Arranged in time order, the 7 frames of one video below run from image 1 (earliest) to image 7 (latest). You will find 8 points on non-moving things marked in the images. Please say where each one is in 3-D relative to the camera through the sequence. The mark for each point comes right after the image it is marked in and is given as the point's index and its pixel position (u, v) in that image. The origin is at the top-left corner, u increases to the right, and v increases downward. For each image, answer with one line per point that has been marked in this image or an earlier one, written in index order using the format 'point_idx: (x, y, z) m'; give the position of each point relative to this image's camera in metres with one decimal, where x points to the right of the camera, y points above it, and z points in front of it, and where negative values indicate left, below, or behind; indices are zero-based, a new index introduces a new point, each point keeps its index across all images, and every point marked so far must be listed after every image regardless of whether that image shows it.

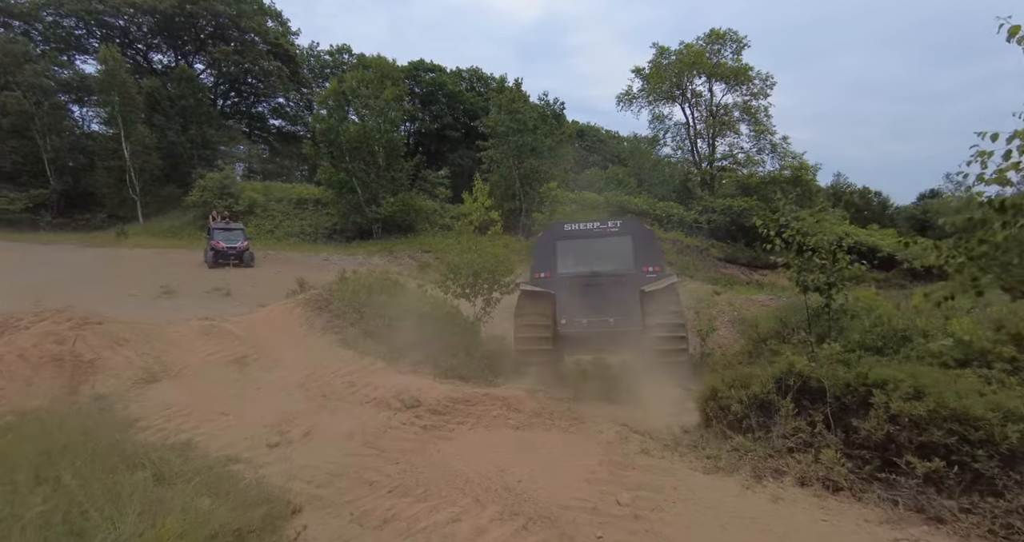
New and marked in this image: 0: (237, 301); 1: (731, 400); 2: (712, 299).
0: (-8.2, -0.9, +16.2) m
1: (+2.0, -1.2, +5.1) m
2: (+7.1, -1.1, +19.5) m
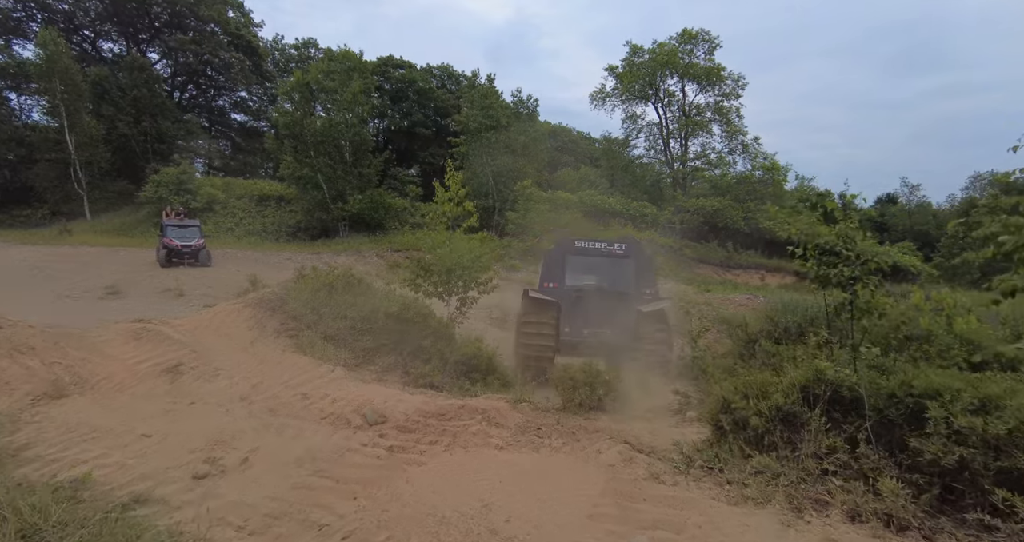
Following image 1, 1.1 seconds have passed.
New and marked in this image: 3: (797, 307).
0: (-8.9, -0.8, +14.9) m
1: (+1.9, -1.1, +4.3) m
2: (+6.2, -1.1, +19.1) m
3: (+5.6, -0.7, +10.5) m
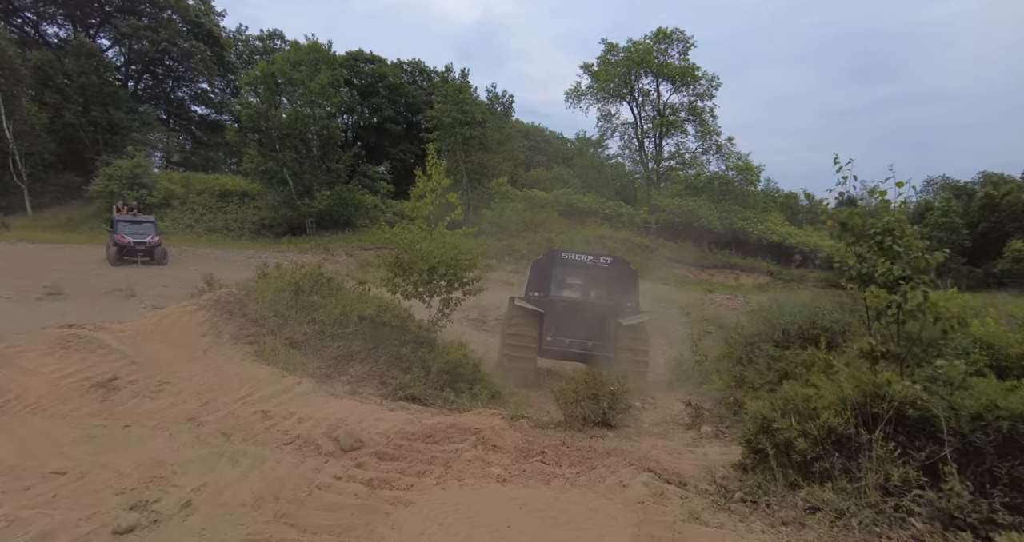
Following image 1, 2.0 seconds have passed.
0: (-9.4, -0.8, +13.7) m
1: (+1.9, -1.1, +3.7) m
2: (+5.4, -1.1, +18.6) m
3: (+5.3, -0.7, +10.1) m
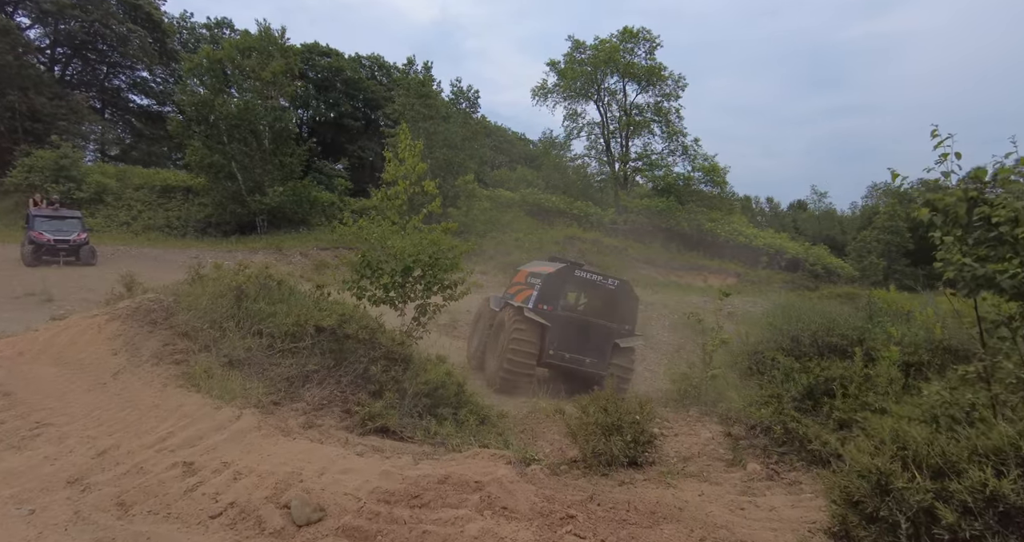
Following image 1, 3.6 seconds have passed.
0: (-10.0, -0.8, +11.8) m
1: (+2.1, -1.1, +2.7) m
2: (+4.5, -1.1, +17.8) m
3: (+5.0, -0.8, +9.3) m
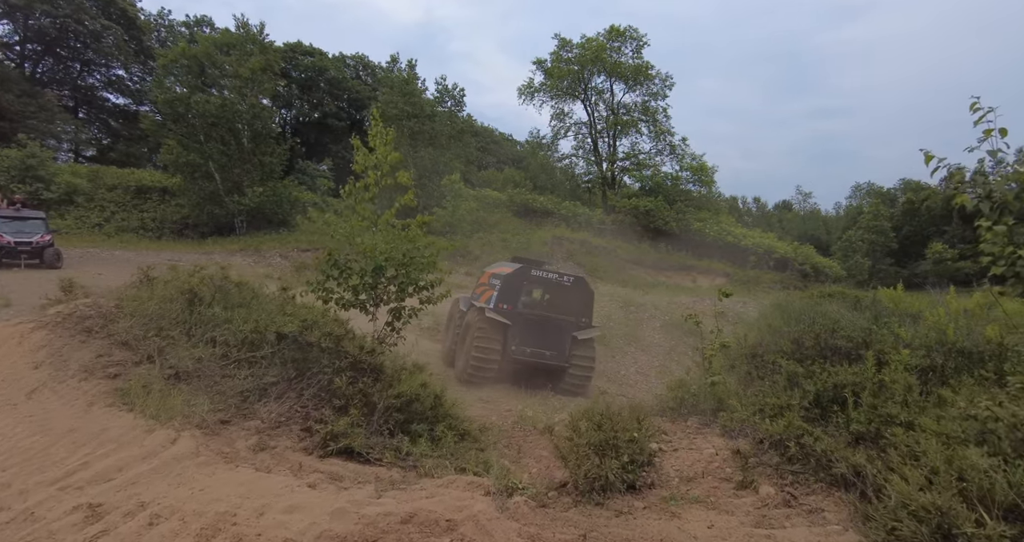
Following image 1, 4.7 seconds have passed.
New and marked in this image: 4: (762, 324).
0: (-10.3, -0.9, +11.0) m
1: (+2.0, -1.1, +2.1) m
2: (+4.0, -1.1, +17.3) m
3: (+4.8, -0.7, +8.8) m
4: (+4.5, -0.9, +9.7) m
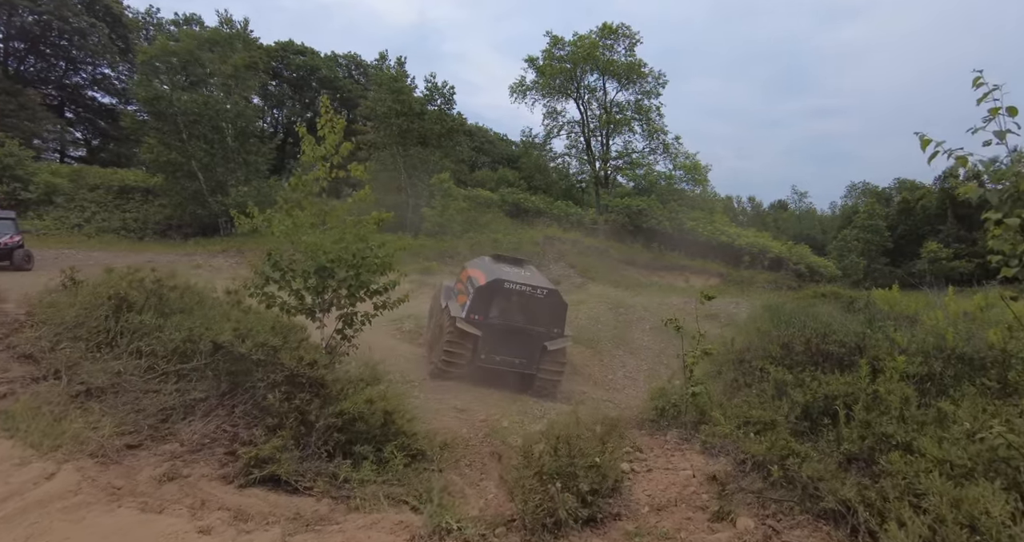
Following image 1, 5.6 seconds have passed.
0: (-10.7, -0.9, +10.4) m
1: (+1.6, -1.1, +1.6) m
2: (+3.6, -1.1, +16.9) m
3: (+4.4, -0.7, +8.3) m
4: (+4.1, -1.0, +9.2) m
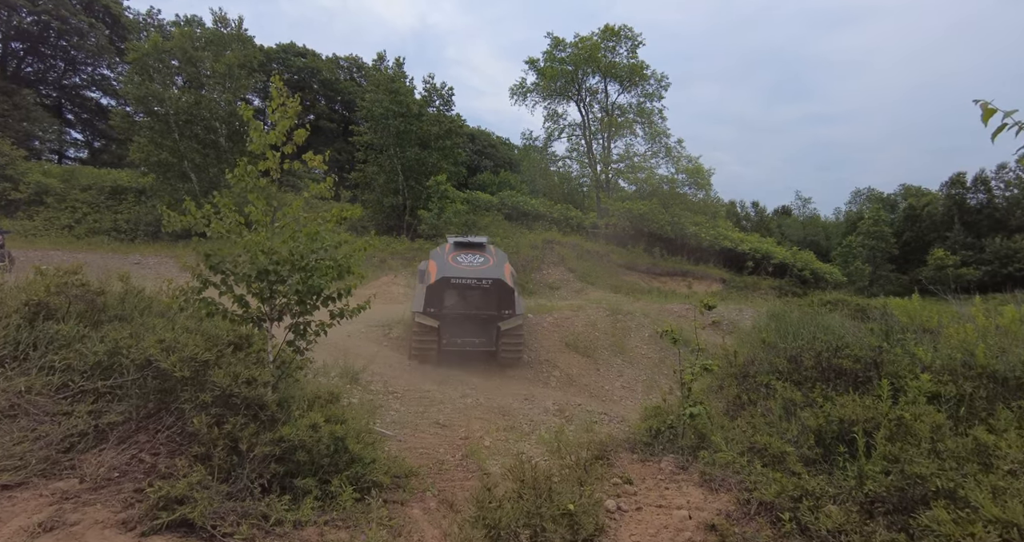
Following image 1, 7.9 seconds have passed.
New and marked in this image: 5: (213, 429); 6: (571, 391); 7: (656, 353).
0: (-10.9, -1.0, +9.8) m
1: (+1.4, -1.1, +1.0) m
2: (+3.4, -1.3, +16.2) m
3: (+4.1, -0.8, +7.6) m
4: (+3.8, -1.1, +8.6) m
5: (-2.2, -1.1, +4.0) m
6: (+1.2, -2.4, +10.7) m
7: (+3.6, -2.1, +13.7) m
